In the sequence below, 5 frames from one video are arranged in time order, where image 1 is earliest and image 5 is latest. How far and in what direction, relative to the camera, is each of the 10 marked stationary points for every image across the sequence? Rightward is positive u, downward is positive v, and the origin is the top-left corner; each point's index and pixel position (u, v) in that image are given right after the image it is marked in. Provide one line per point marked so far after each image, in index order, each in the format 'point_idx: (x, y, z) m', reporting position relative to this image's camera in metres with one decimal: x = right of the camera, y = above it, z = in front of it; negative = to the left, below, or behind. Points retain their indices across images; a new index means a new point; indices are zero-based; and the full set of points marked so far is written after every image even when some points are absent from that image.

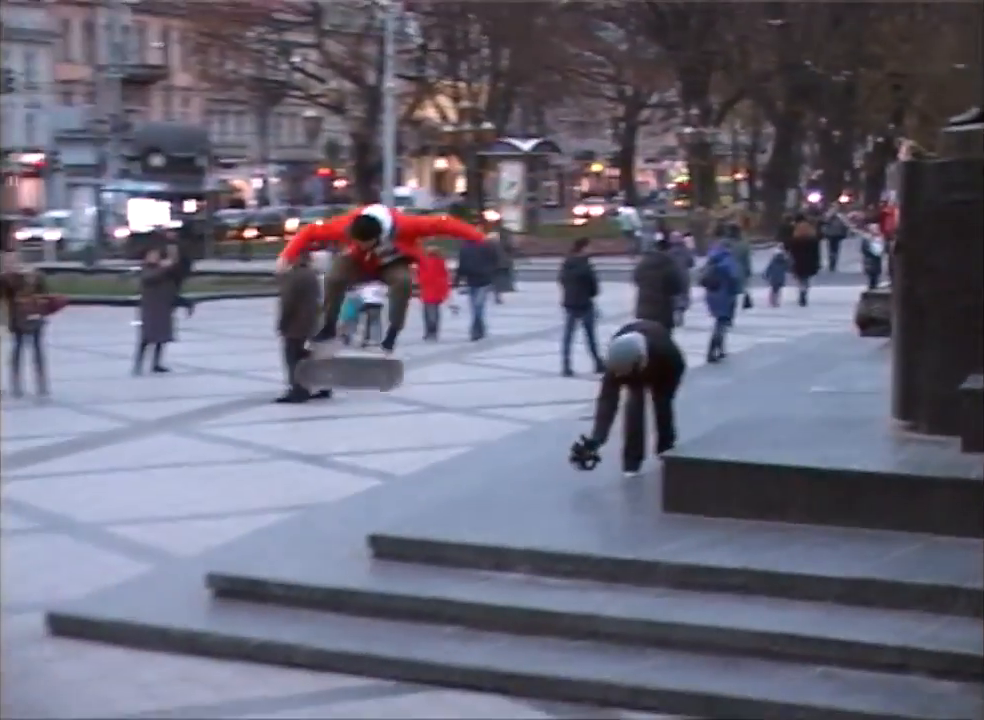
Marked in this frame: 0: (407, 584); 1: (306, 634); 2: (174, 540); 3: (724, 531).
0: (-0.5, -1.3, +9.9) m
1: (-1.0, -1.6, +9.5) m
2: (-2.0, -1.1, +11.1) m
3: (+1.4, -1.0, +10.3) m
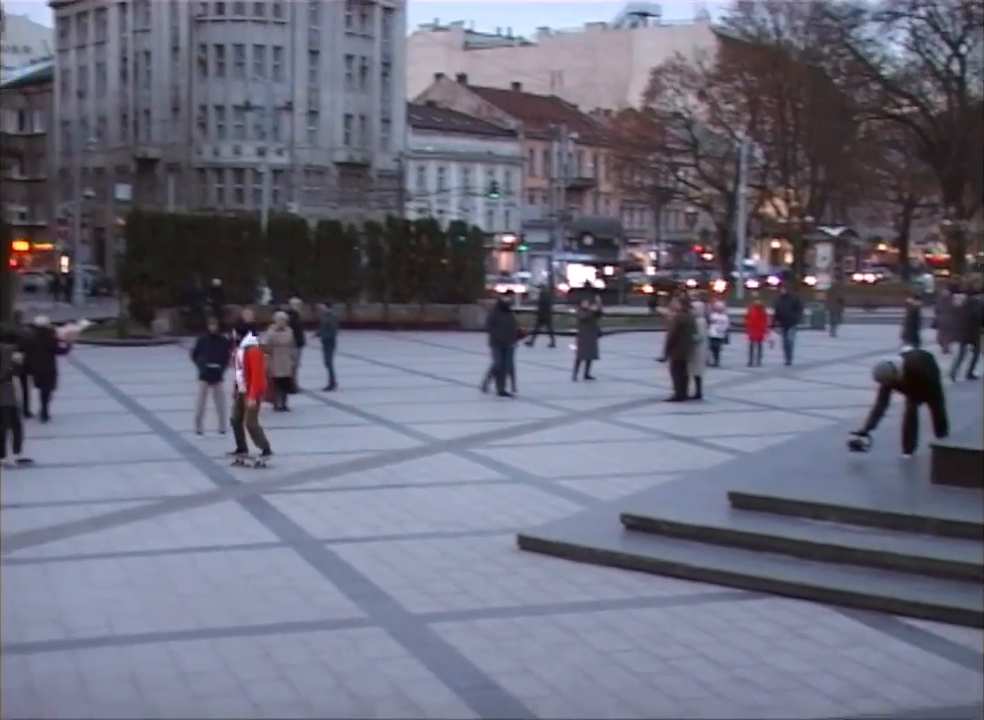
0: (+2.3, -1.5, +14.8) m
1: (+1.7, -1.7, +14.5) m
2: (+1.0, -1.3, +16.3) m
3: (+4.2, -1.2, +14.9) m
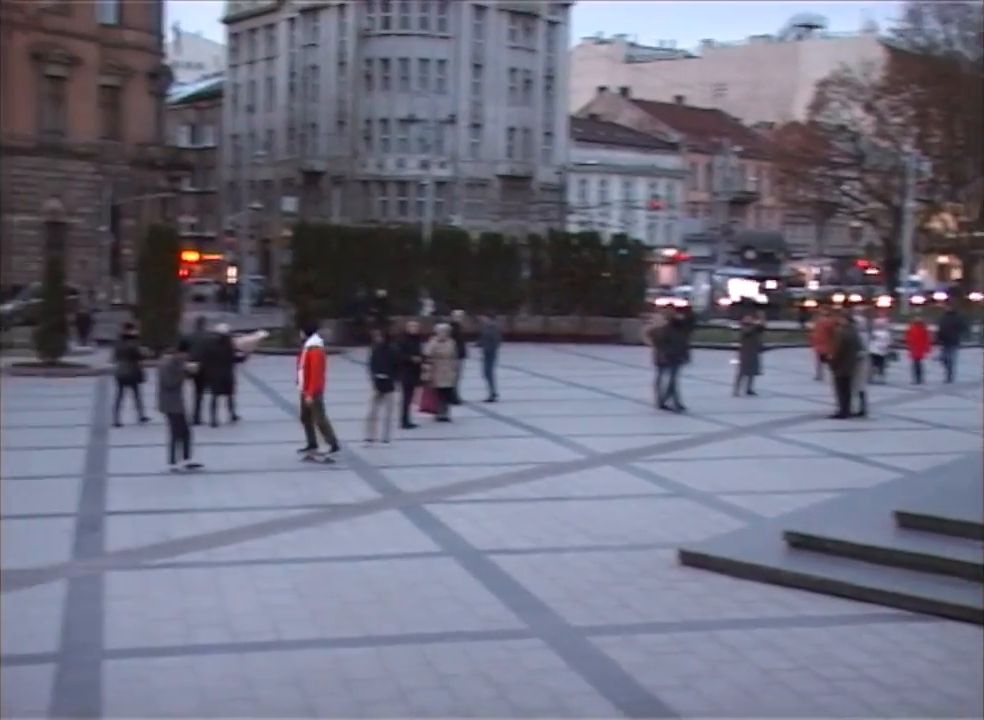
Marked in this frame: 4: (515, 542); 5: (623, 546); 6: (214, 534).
0: (+3.7, -1.6, +14.6) m
1: (+3.0, -1.8, +14.4) m
2: (+2.5, -1.4, +16.2) m
3: (+5.6, -1.4, +14.5) m
4: (+0.2, -1.6, +14.8) m
5: (+1.1, -1.7, +14.9) m
6: (-2.4, -1.5, +14.7) m
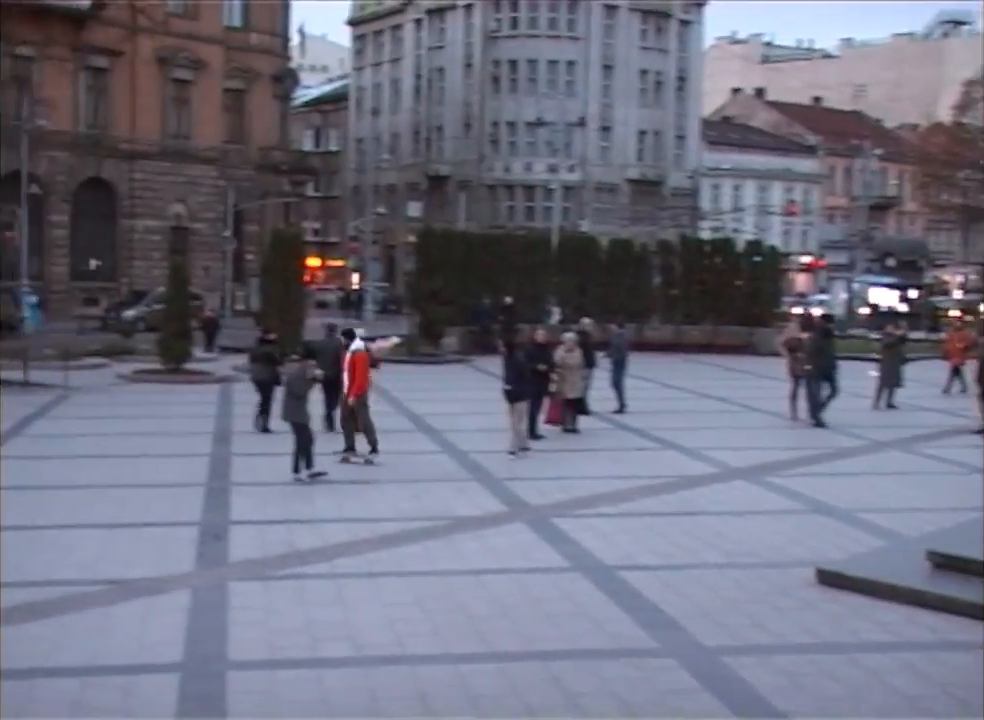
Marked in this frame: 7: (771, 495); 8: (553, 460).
0: (+4.8, -1.7, +13.9) m
1: (+4.1, -1.9, +13.7) m
2: (+3.7, -1.5, +15.5) m
3: (+6.7, -1.5, +13.7) m
4: (+1.3, -1.7, +14.4) m
5: (+2.2, -1.7, +14.4) m
6: (-1.3, -1.6, +14.4) m
7: (+2.6, -1.3, +16.6) m
8: (+0.6, -1.1, +18.1) m
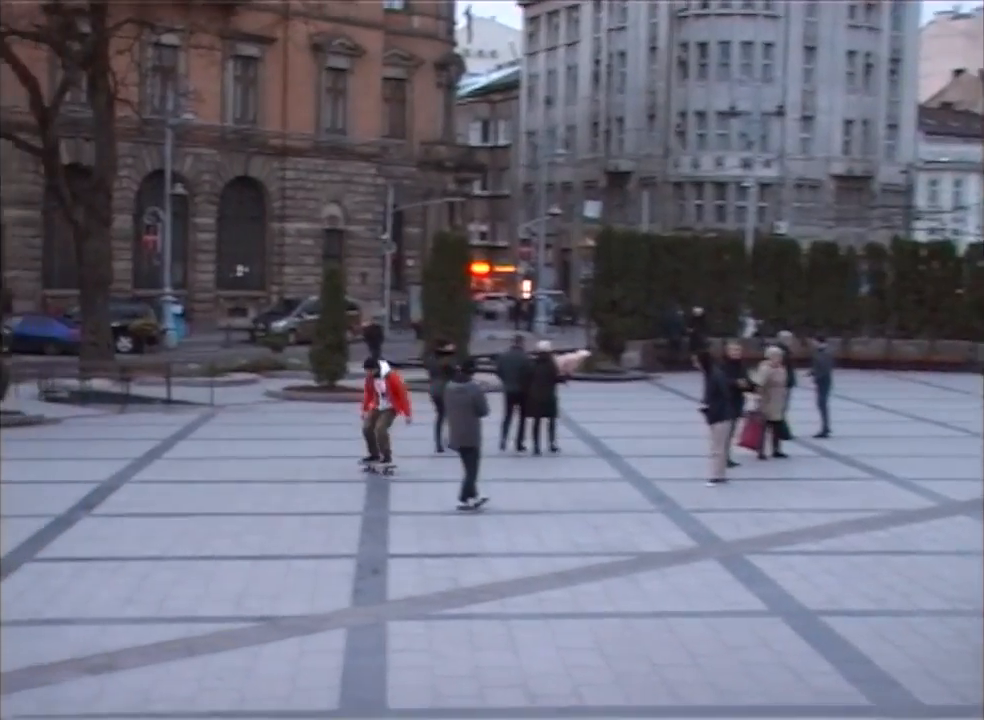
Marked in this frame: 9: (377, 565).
0: (+6.1, -1.9, +12.0) m
1: (+5.4, -2.1, +11.8) m
2: (+5.2, -1.7, +13.7) m
3: (+8.0, -1.7, +11.5) m
4: (+2.7, -1.8, +12.7) m
5: (+3.7, -1.9, +12.6) m
6: (+0.1, -1.7, +13.0) m
7: (+4.2, -1.5, +14.8) m
8: (+2.4, -1.3, +16.5) m
9: (-0.9, -1.6, +13.4) m
